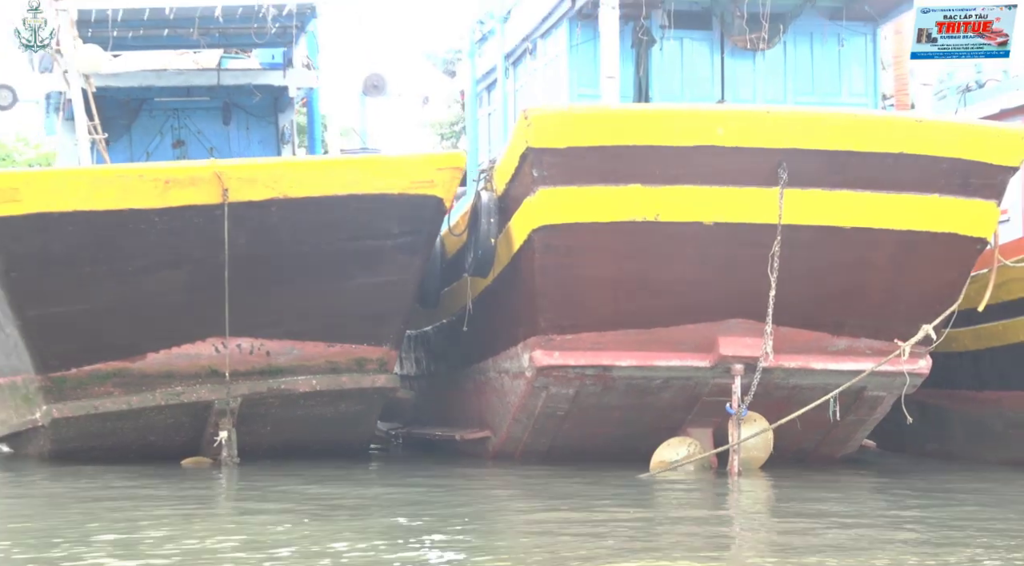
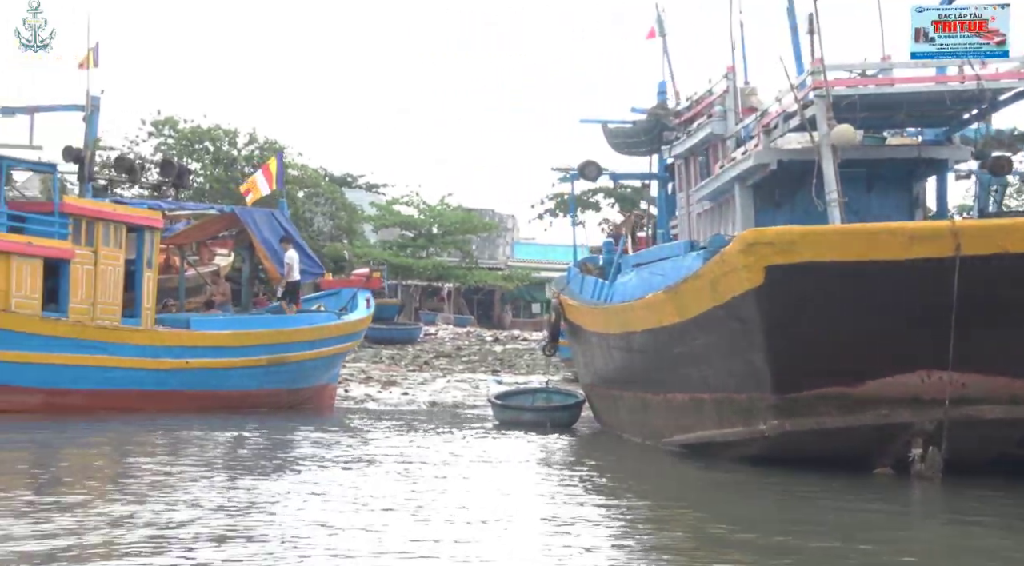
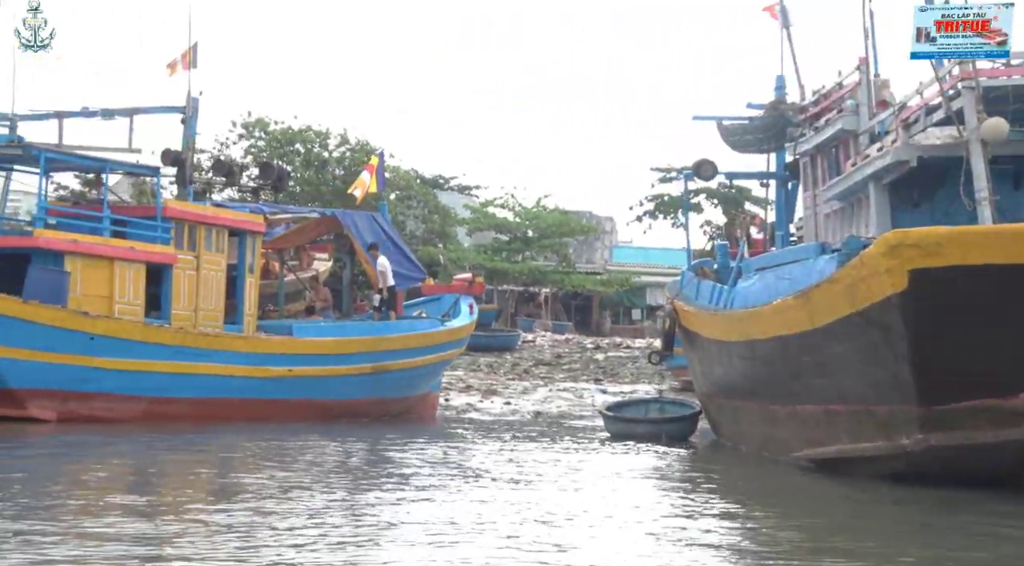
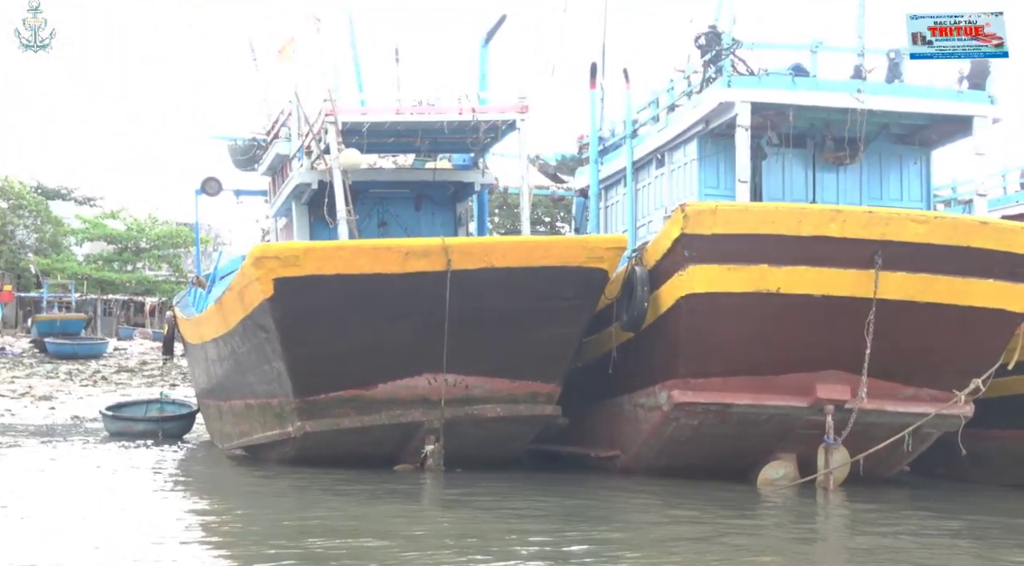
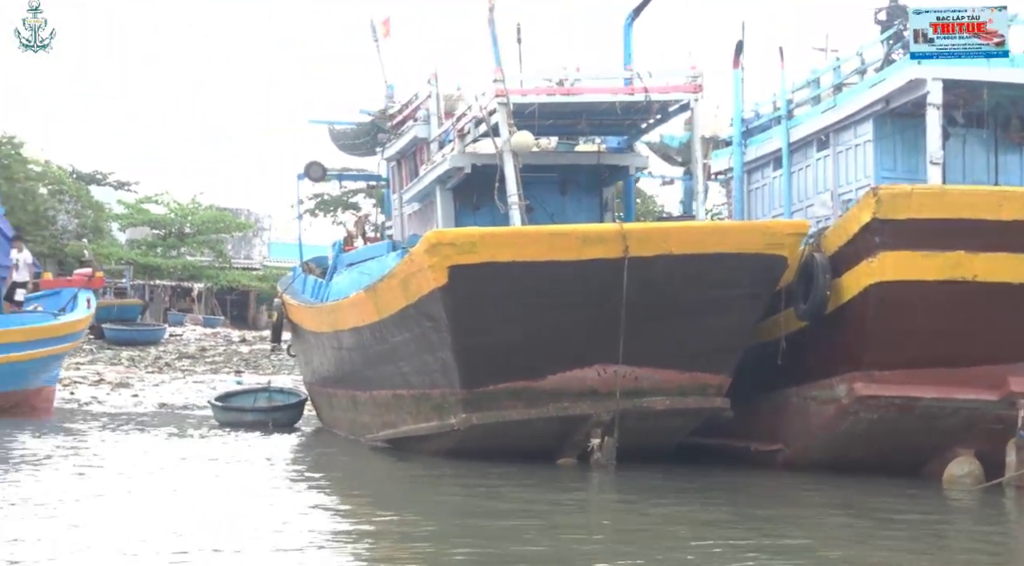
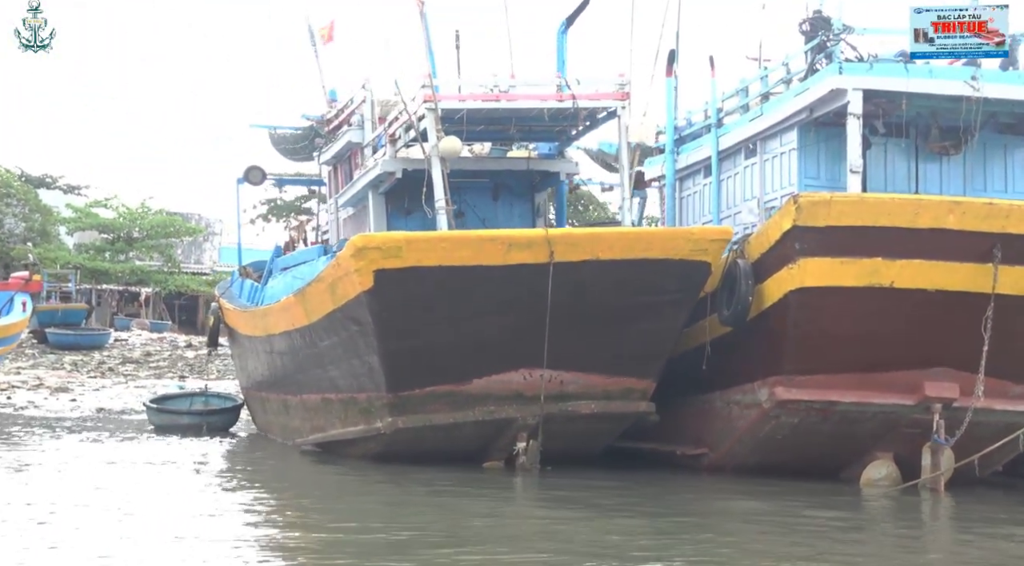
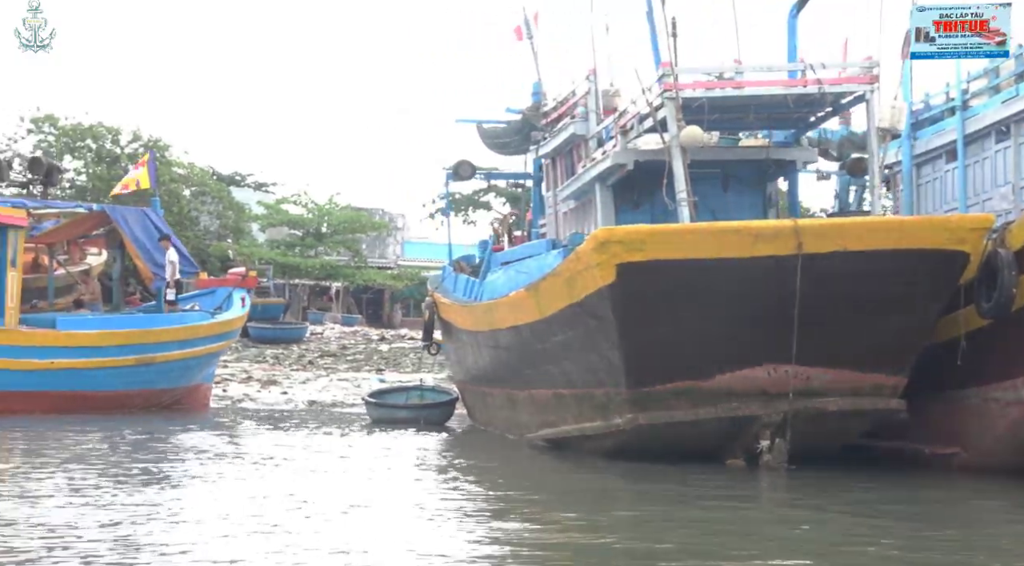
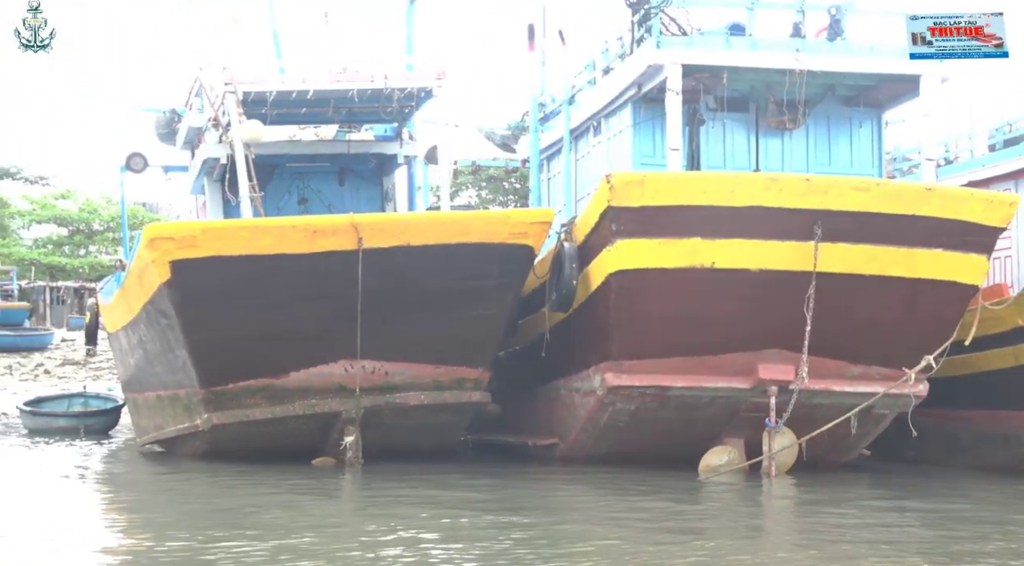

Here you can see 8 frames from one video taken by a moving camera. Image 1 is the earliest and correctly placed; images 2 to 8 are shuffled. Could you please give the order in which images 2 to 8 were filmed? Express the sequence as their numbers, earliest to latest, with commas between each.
8, 4, 6, 5, 7, 2, 3
